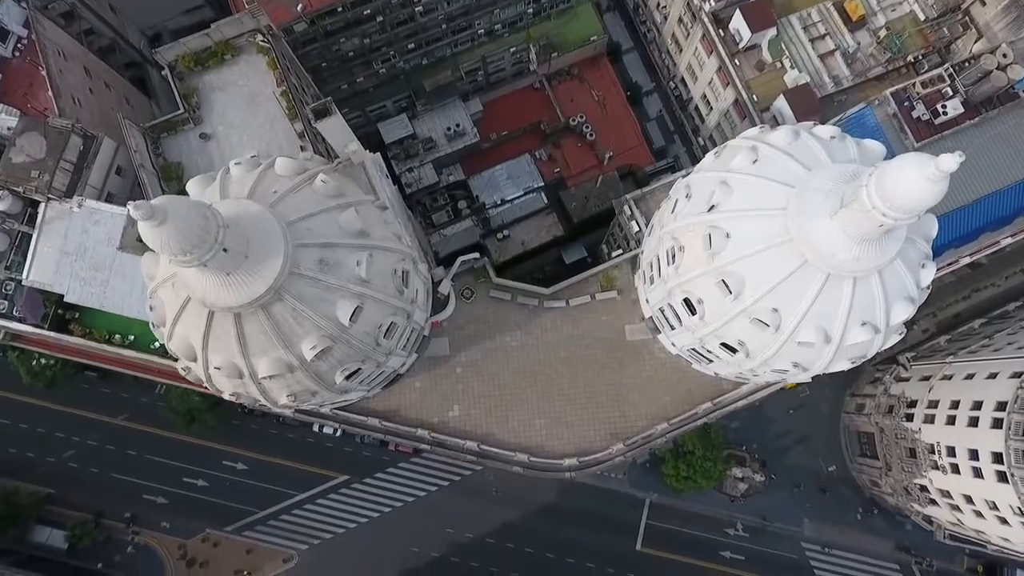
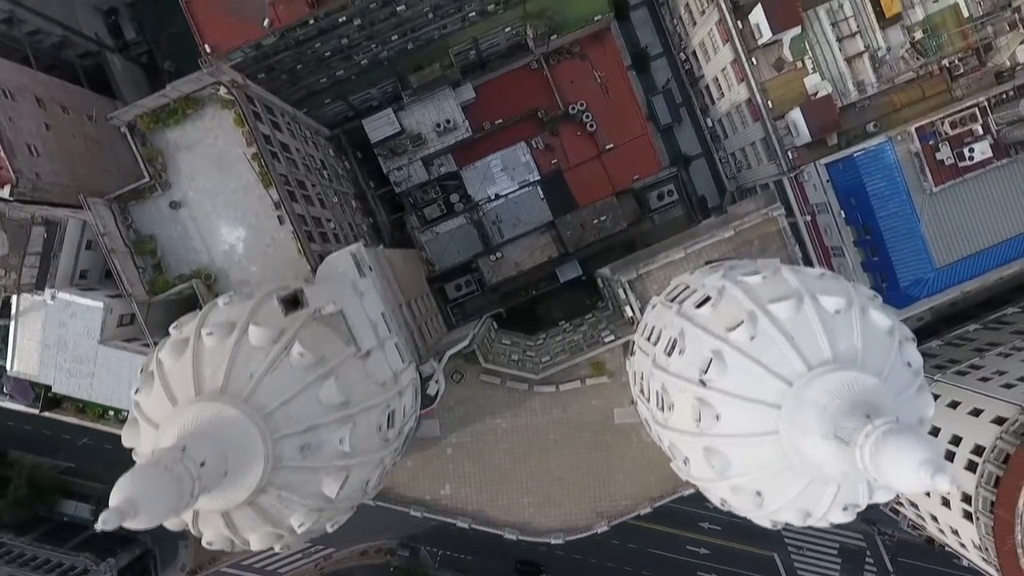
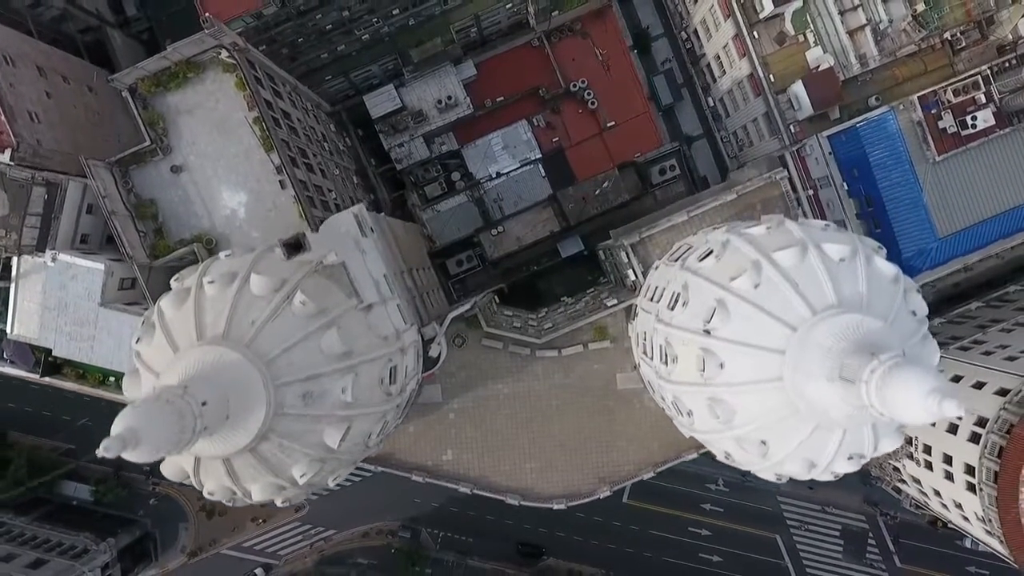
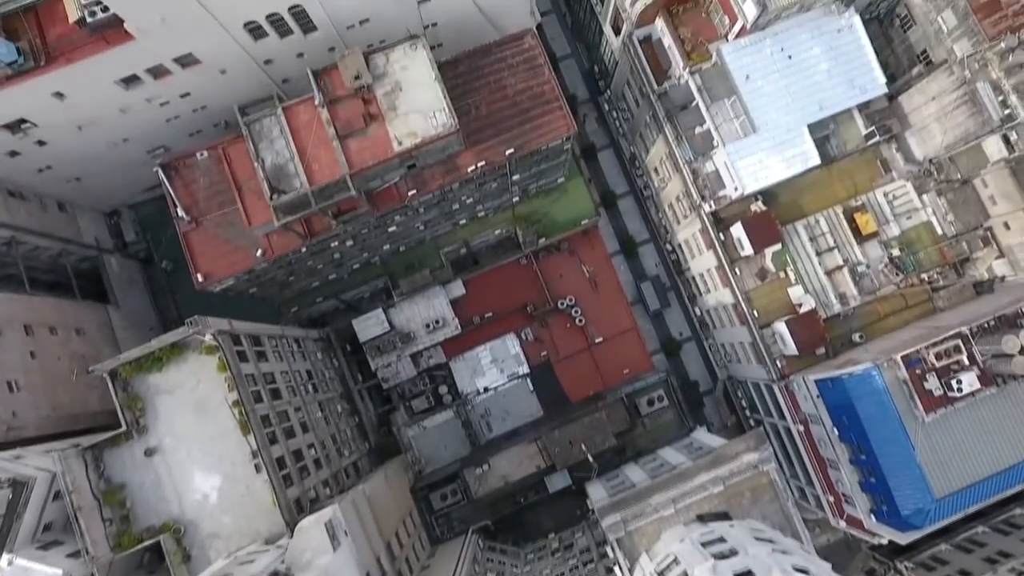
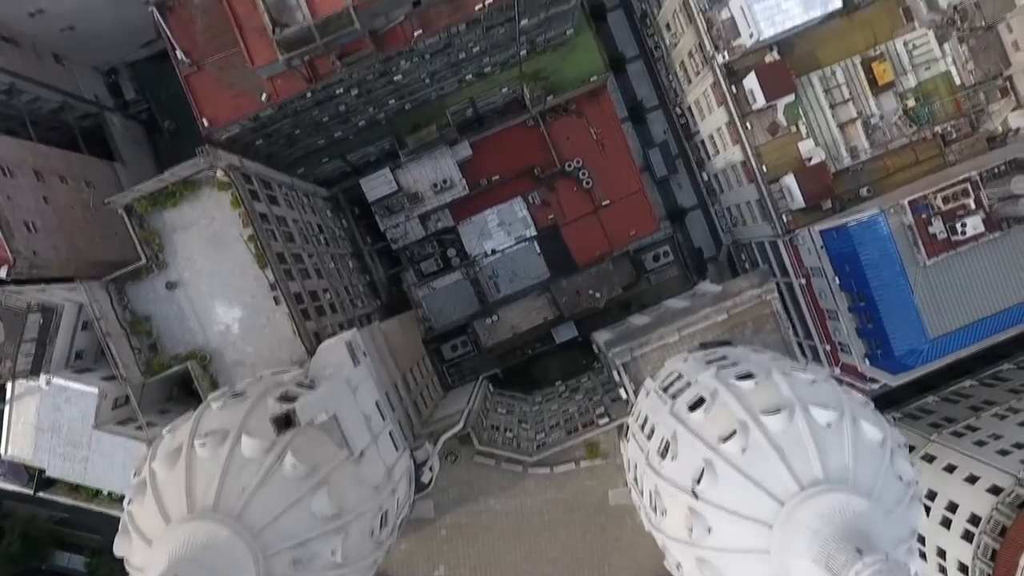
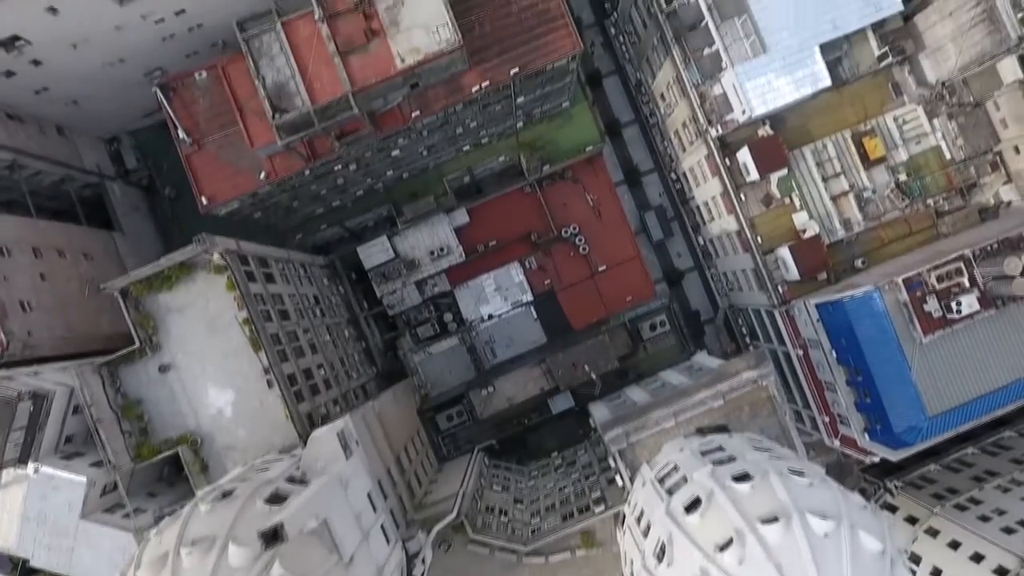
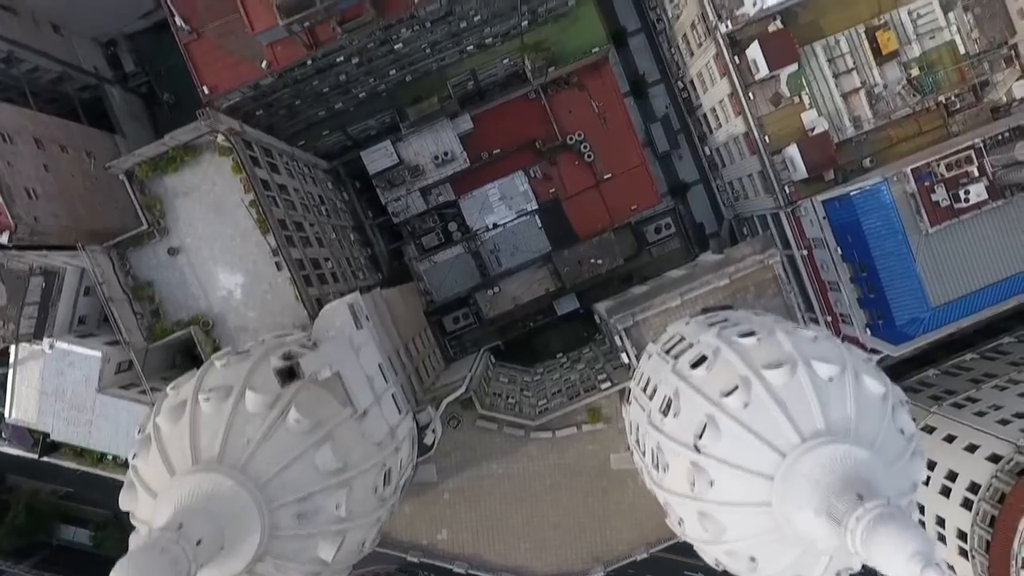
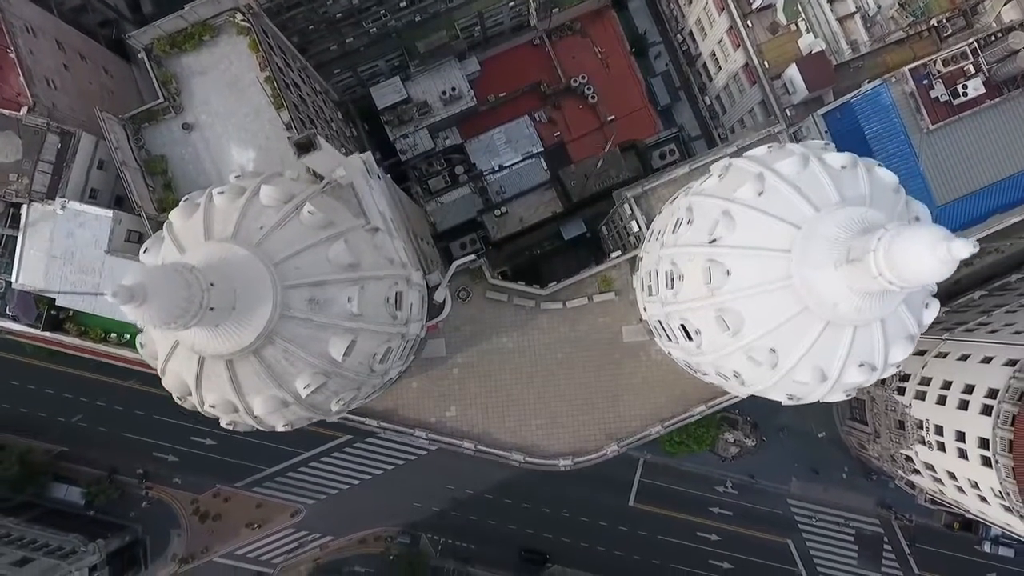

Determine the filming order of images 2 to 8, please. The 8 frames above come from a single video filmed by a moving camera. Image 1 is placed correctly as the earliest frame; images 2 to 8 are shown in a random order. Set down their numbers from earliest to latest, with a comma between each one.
8, 3, 2, 7, 5, 6, 4
